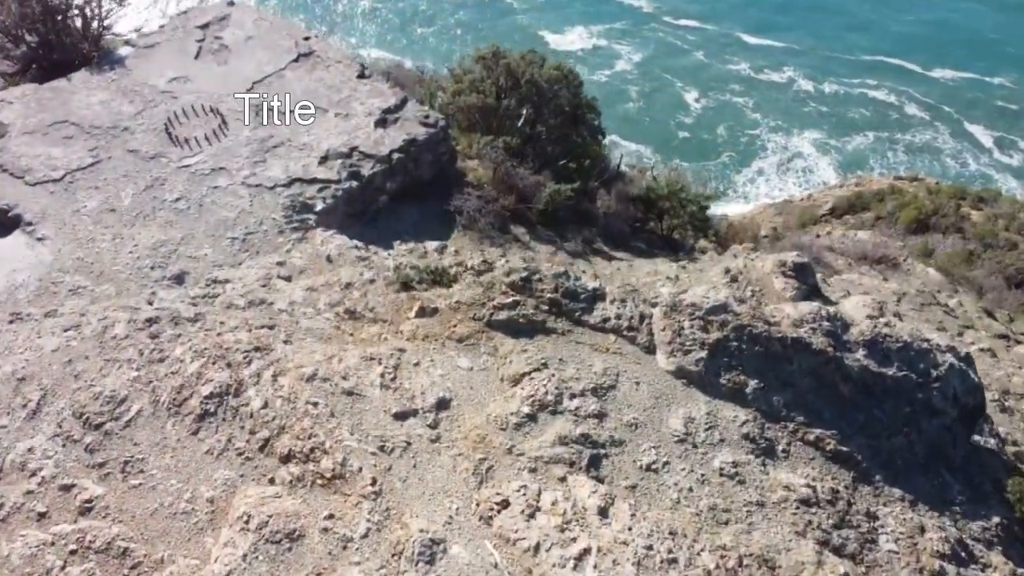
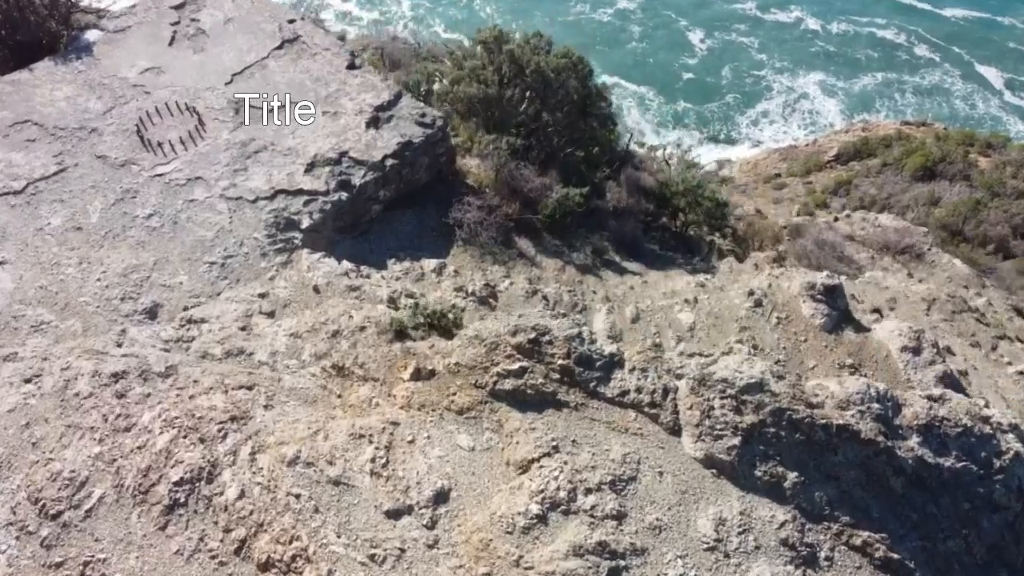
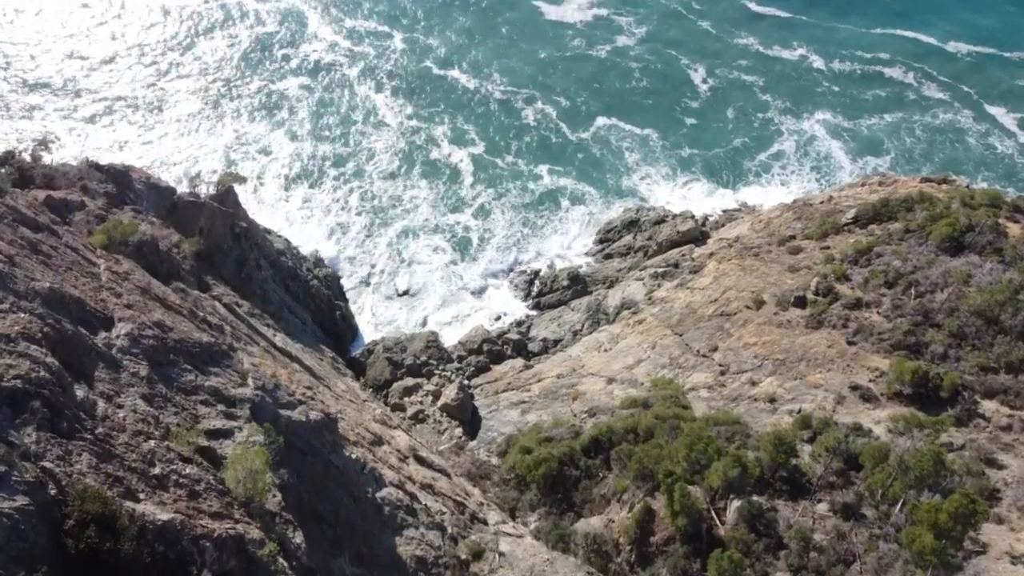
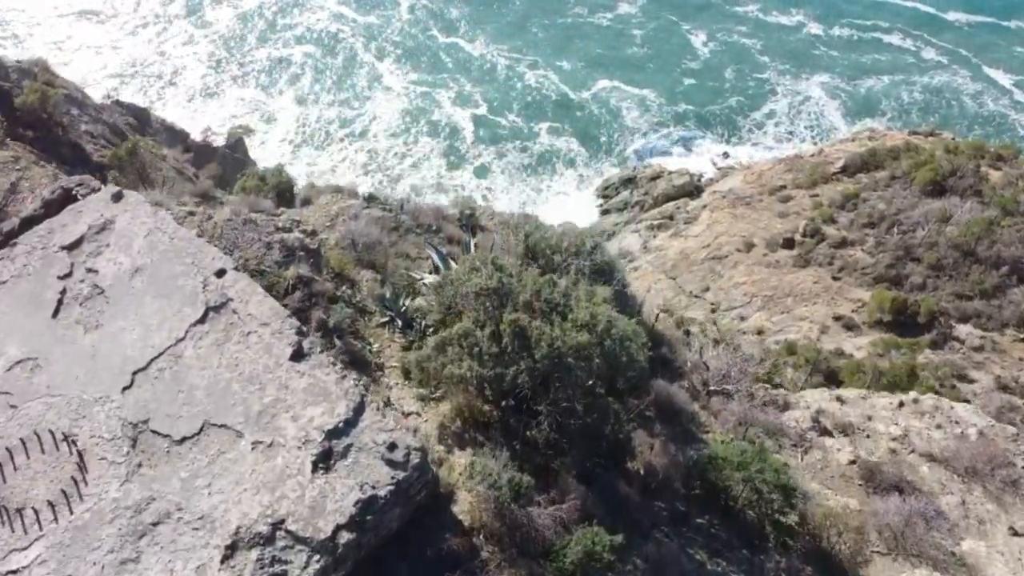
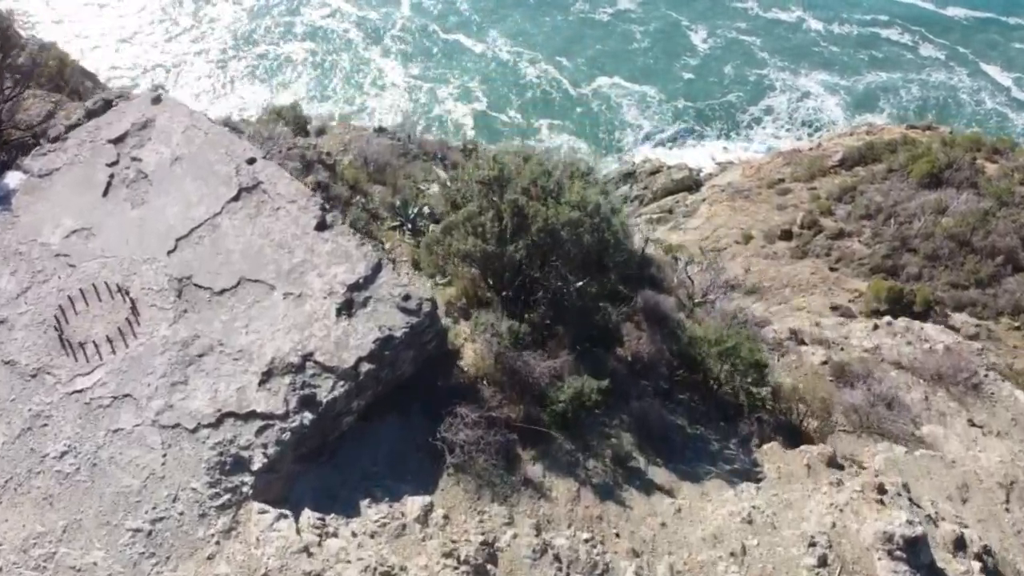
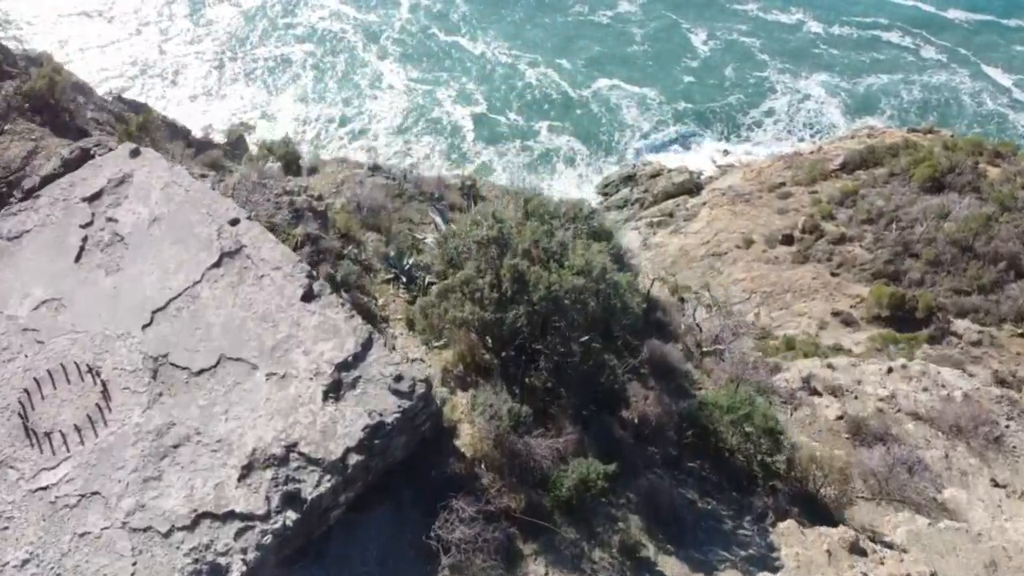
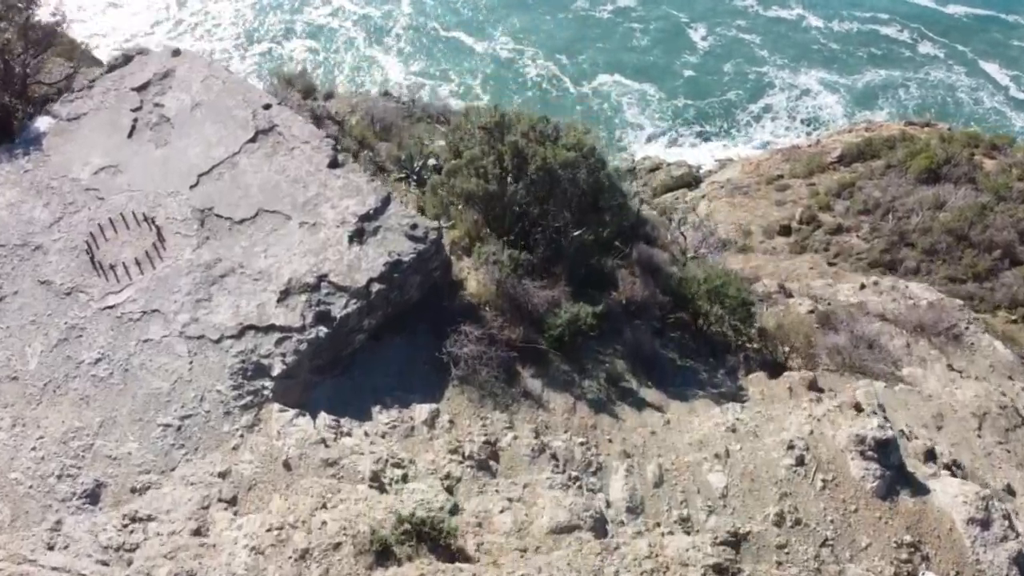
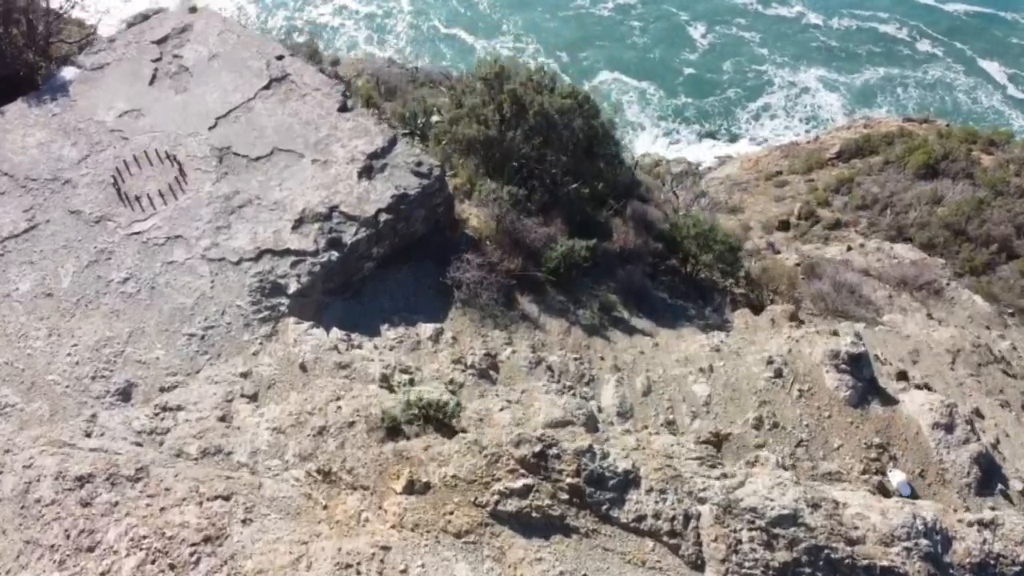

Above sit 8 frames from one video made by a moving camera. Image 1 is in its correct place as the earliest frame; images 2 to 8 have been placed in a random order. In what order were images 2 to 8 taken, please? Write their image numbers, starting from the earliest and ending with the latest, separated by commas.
2, 8, 7, 5, 6, 4, 3
